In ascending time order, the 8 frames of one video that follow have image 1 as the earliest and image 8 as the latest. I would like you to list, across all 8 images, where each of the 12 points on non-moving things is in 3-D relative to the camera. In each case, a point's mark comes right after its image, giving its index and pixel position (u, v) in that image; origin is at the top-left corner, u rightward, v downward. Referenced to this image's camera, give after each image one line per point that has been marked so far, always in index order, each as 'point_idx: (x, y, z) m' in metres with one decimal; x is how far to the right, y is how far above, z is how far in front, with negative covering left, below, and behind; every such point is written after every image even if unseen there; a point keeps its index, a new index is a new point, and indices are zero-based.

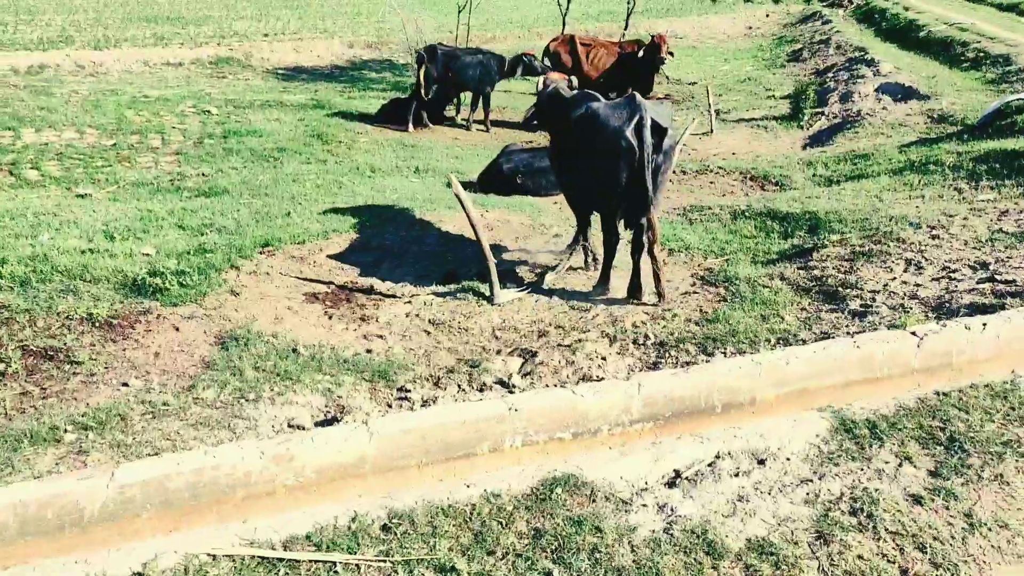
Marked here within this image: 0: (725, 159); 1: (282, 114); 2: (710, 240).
0: (+3.0, +1.8, +12.3) m
1: (-4.1, +3.1, +15.5) m
2: (+1.7, +0.4, +7.7) m
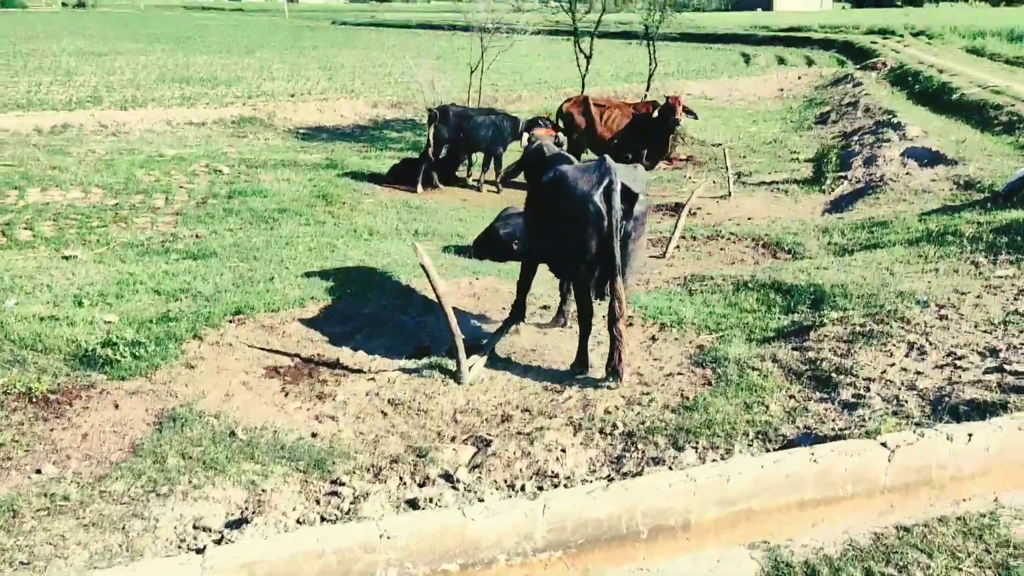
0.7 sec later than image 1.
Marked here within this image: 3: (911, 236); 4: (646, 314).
0: (+3.1, +0.9, +11.8) m
1: (-3.9, +2.0, +15.5) m
2: (+1.6, -0.2, +7.2) m
3: (+4.1, +0.5, +9.0) m
4: (+1.1, -0.2, +7.3) m
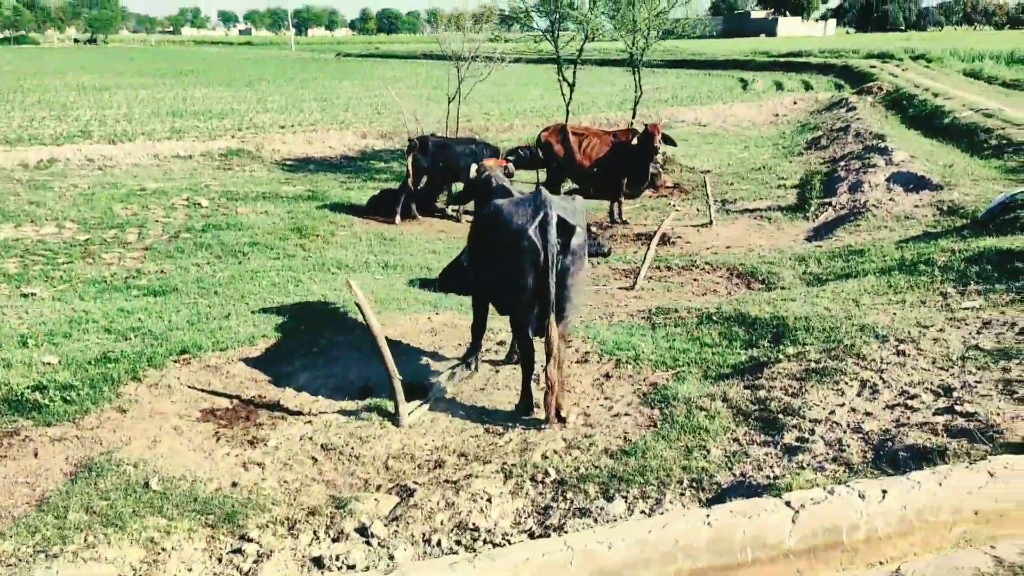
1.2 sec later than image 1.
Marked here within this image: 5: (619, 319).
0: (+2.7, +0.5, +11.6) m
1: (-4.2, +1.4, +15.3) m
2: (+1.2, -0.5, +7.0) m
3: (+3.7, +0.2, +8.7) m
4: (+0.7, -0.5, +7.0) m
5: (+1.0, -0.3, +8.1) m
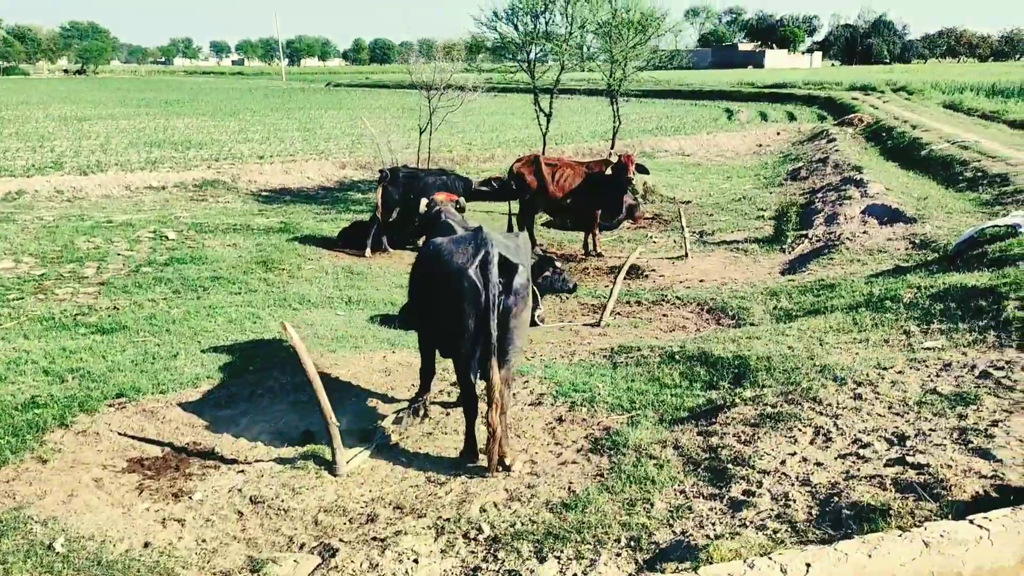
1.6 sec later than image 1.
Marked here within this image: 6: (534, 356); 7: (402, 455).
0: (+2.3, 0.0, +11.4) m
1: (-4.7, +0.8, +15.1) m
2: (+0.9, -0.8, +6.8) m
3: (+3.3, -0.1, +8.6) m
4: (+0.4, -0.8, +6.8) m
5: (+0.6, -0.6, +7.9) m
6: (+0.2, -0.6, +8.0) m
7: (-0.7, -1.1, +5.7) m
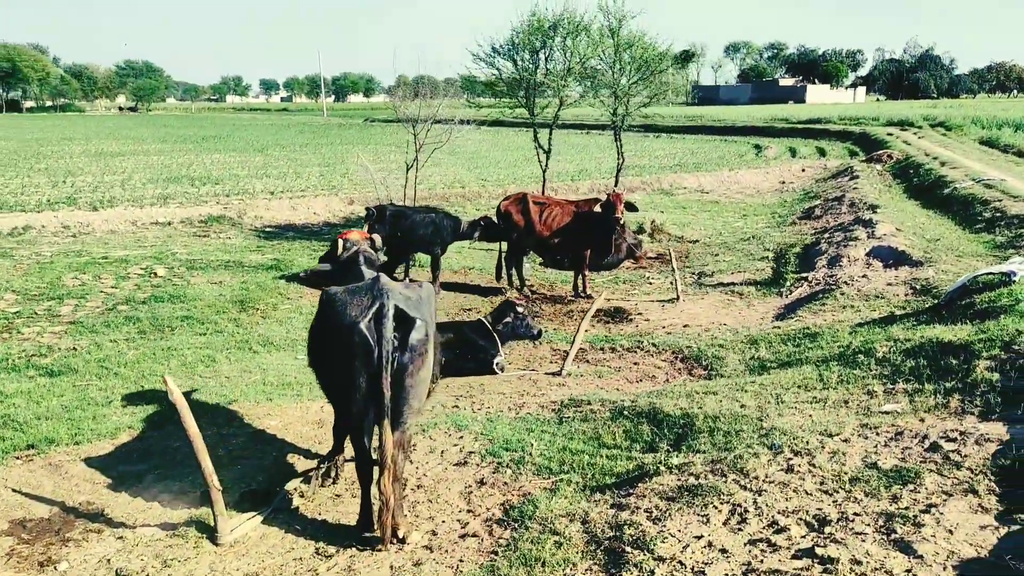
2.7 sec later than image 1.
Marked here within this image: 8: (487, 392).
0: (+2.0, -0.5, +10.9) m
1: (-4.8, +0.2, +14.9) m
2: (+0.3, -1.2, +6.3) m
3: (+2.9, -0.6, +8.0) m
4: (-0.2, -1.2, +6.3) m
5: (+0.1, -1.1, +7.4) m
6: (-0.3, -1.0, +7.5) m
7: (-1.3, -1.4, +5.3) m
8: (-0.2, -1.0, +8.1) m
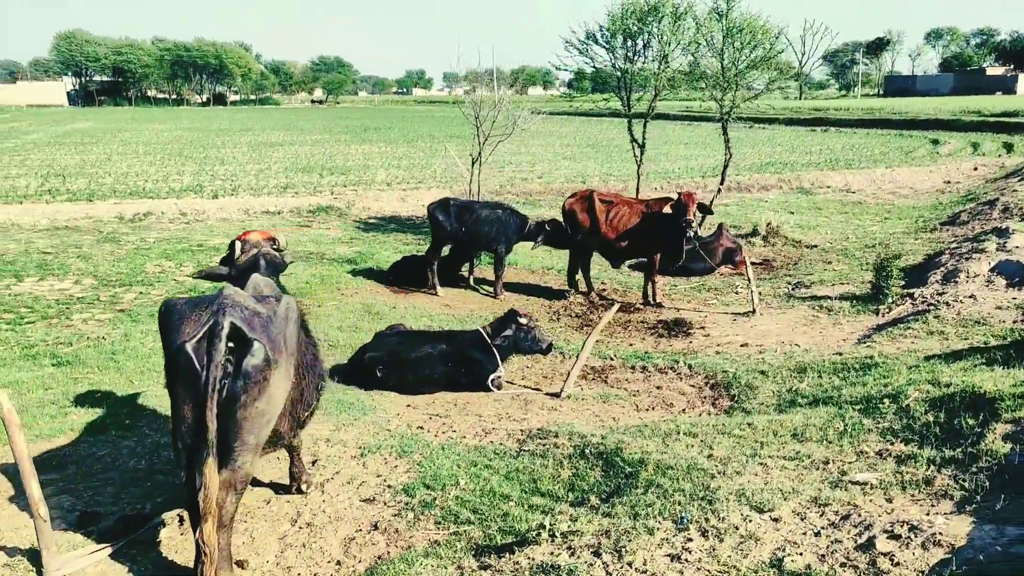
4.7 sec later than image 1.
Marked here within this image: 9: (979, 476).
0: (+2.3, -0.7, +9.6) m
1: (-3.6, +0.3, +14.8) m
2: (-0.2, -1.3, +5.4) m
3: (+2.7, -0.8, +6.6) m
4: (-0.7, -1.3, +5.6) m
5: (-0.2, -1.1, +6.6) m
6: (-0.5, -1.1, +6.7) m
7: (-2.0, -1.5, +4.8) m
8: (-0.4, -1.0, +7.3) m
9: (+2.2, -0.9, +4.0) m
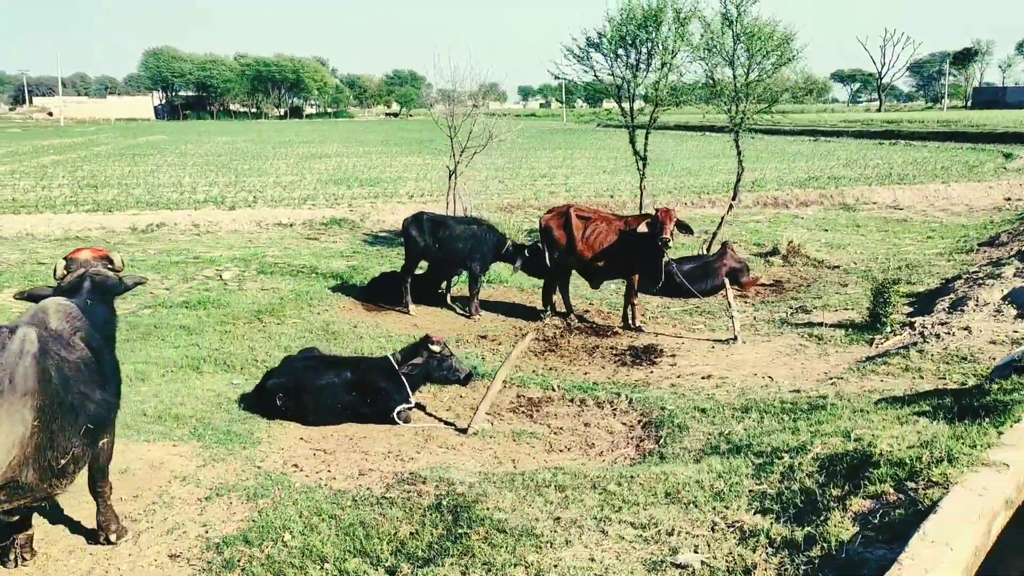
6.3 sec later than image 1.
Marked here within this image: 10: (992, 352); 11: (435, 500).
0: (+1.7, -1.0, +8.8) m
1: (-3.8, +0.1, +14.5) m
2: (-1.2, -1.4, +4.8) m
3: (+1.8, -1.0, +5.8) m
4: (-1.6, -1.4, +5.0) m
5: (-1.0, -1.3, +6.0) m
6: (-1.4, -1.3, +6.1) m
7: (-3.0, -1.6, +4.3) m
8: (-1.2, -1.2, +6.7) m
9: (+1.1, -1.0, +3.2) m
10: (+4.6, -0.6, +8.4) m
11: (-0.5, -1.3, +5.4) m
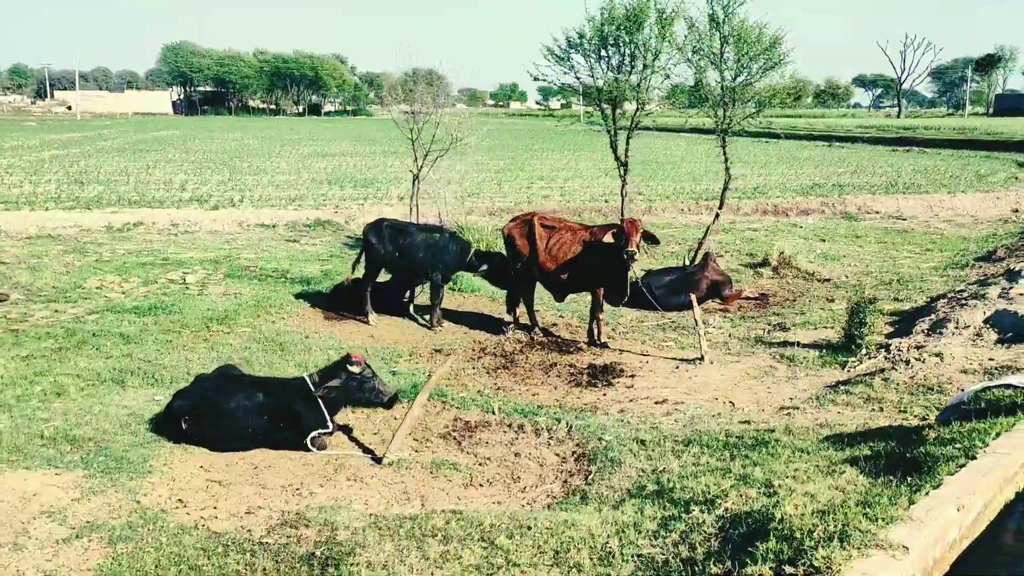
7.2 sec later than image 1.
0: (+1.1, -1.1, +8.2) m
1: (-4.2, 0.0, +14.0) m
2: (-1.8, -1.6, +4.3) m
3: (+1.2, -1.2, +5.2) m
4: (-2.3, -1.5, +4.5) m
5: (-1.7, -1.5, +5.4) m
6: (-2.0, -1.4, +5.6) m
7: (-3.6, -1.7, +3.8) m
8: (-1.8, -1.4, +6.2) m
9: (+0.4, -1.2, +2.7) m
10: (+4.1, -0.8, +7.8) m
11: (-1.1, -1.5, +4.9) m
